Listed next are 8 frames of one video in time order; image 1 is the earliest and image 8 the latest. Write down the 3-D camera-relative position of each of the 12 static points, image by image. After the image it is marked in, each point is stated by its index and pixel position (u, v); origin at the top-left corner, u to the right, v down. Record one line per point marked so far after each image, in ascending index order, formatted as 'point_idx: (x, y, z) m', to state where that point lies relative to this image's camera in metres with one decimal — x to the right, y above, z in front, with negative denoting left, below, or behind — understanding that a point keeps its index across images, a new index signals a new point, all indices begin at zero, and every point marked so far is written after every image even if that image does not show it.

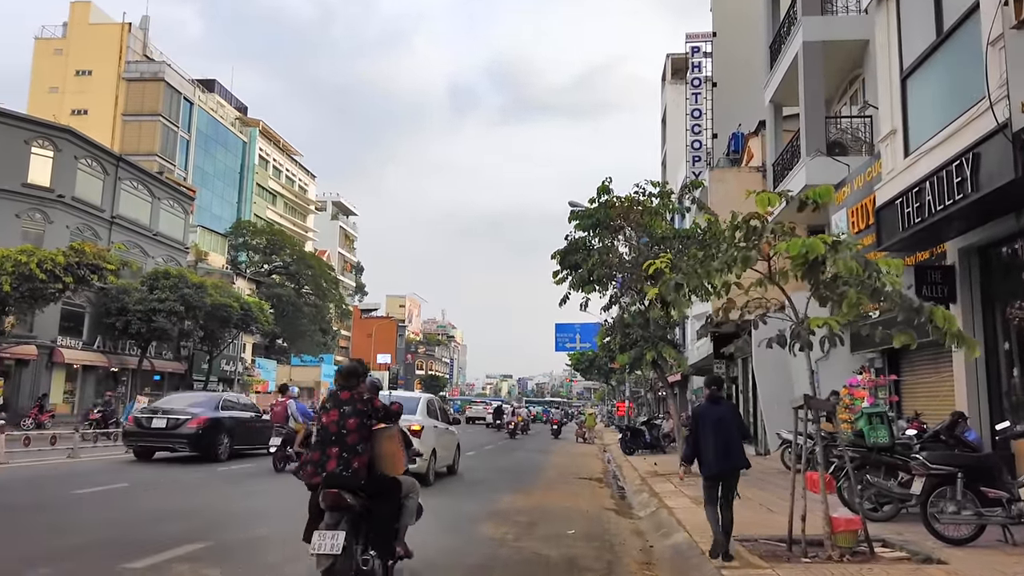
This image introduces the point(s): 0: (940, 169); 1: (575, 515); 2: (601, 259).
0: (+5.0, +1.4, +8.8) m
1: (+0.9, -3.2, +10.7) m
2: (+2.0, +0.6, +16.9) m
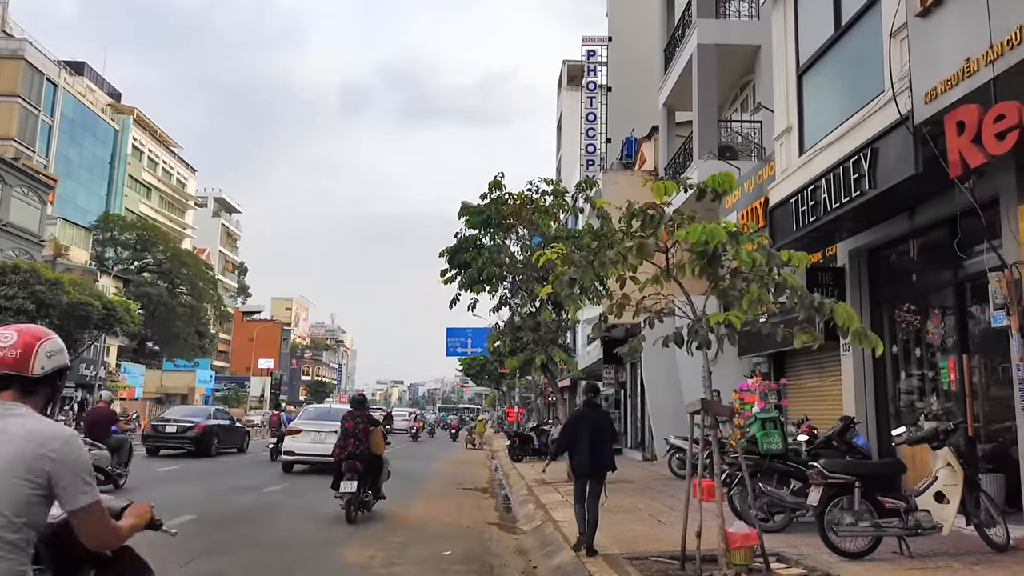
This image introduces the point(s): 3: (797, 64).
0: (+3.6, +1.4, +8.5) m
1: (-0.7, -3.1, +9.7) m
2: (-0.4, +0.6, +16.1) m
3: (+3.9, +3.1, +10.4) m
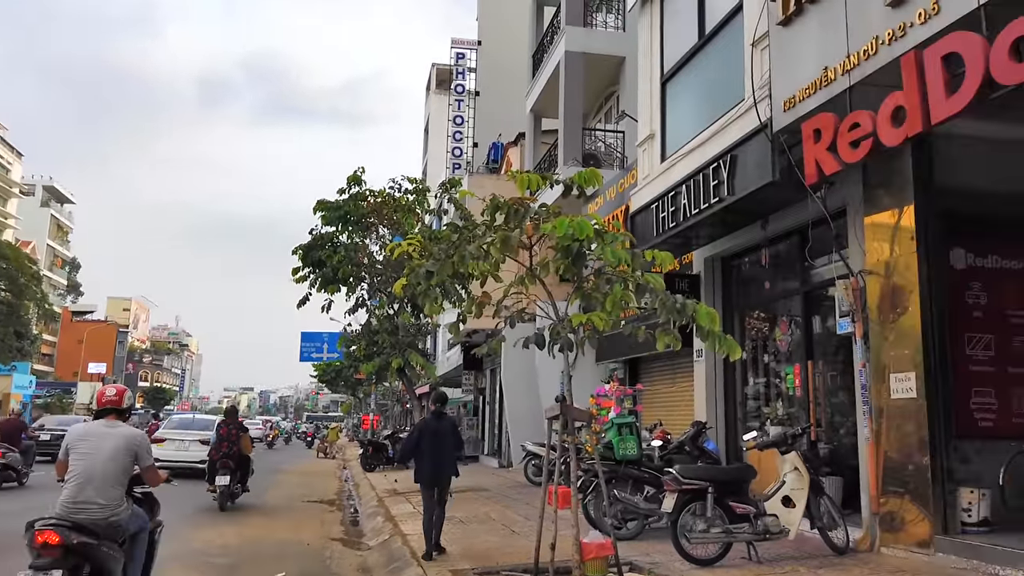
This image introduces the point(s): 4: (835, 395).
0: (+2.1, +1.3, +8.6) m
1: (-2.6, -3.1, +8.9) m
2: (-3.3, +0.6, +15.3) m
3: (+2.0, +3.0, +10.4) m
4: (+3.5, -1.2, +8.2) m
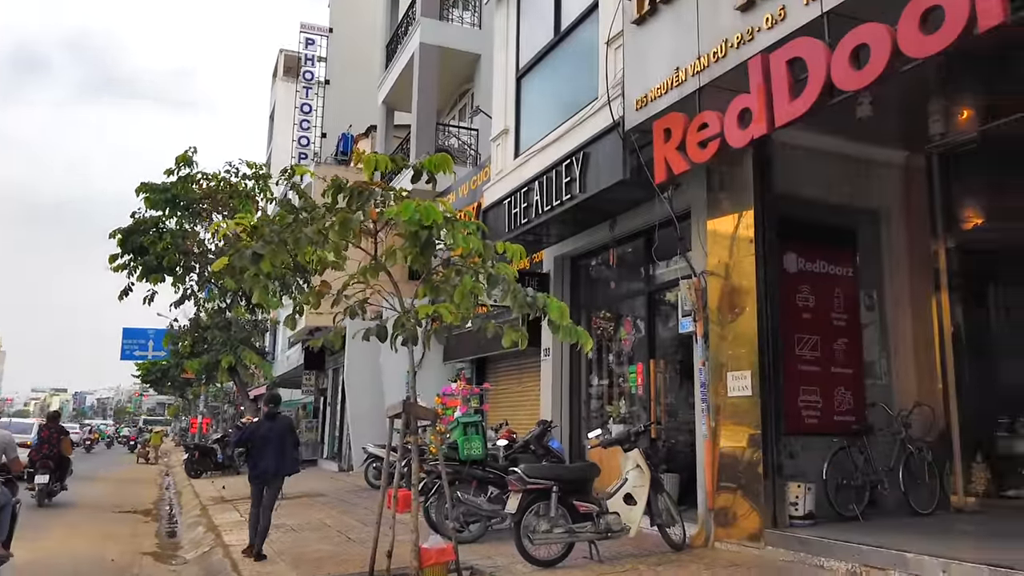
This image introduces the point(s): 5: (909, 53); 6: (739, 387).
0: (+0.4, +1.3, +8.5) m
1: (-4.3, -2.9, +7.9) m
2: (-6.2, +0.8, +14.0) m
3: (0.0, +3.0, +10.3) m
4: (+1.8, -1.2, +8.4) m
5: (+2.4, +1.4, +4.6) m
6: (+2.1, -0.9, +6.9) m
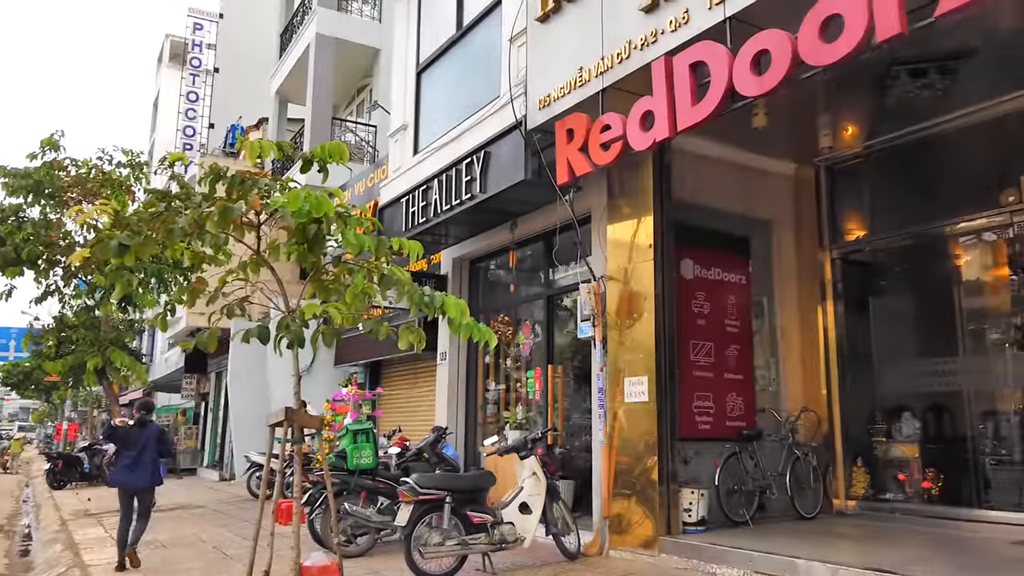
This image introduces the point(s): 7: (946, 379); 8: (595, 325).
0: (-0.7, +1.3, +8.2) m
1: (-5.4, -2.8, +7.0) m
2: (-8.0, +0.9, +12.8) m
3: (-1.3, +3.0, +10.0) m
4: (+0.6, -1.2, +8.3) m
5: (+1.8, +1.4, +4.6) m
6: (+1.1, -0.9, +6.8) m
7: (+4.3, -0.9, +7.5) m
8: (+0.8, -0.4, +7.4) m
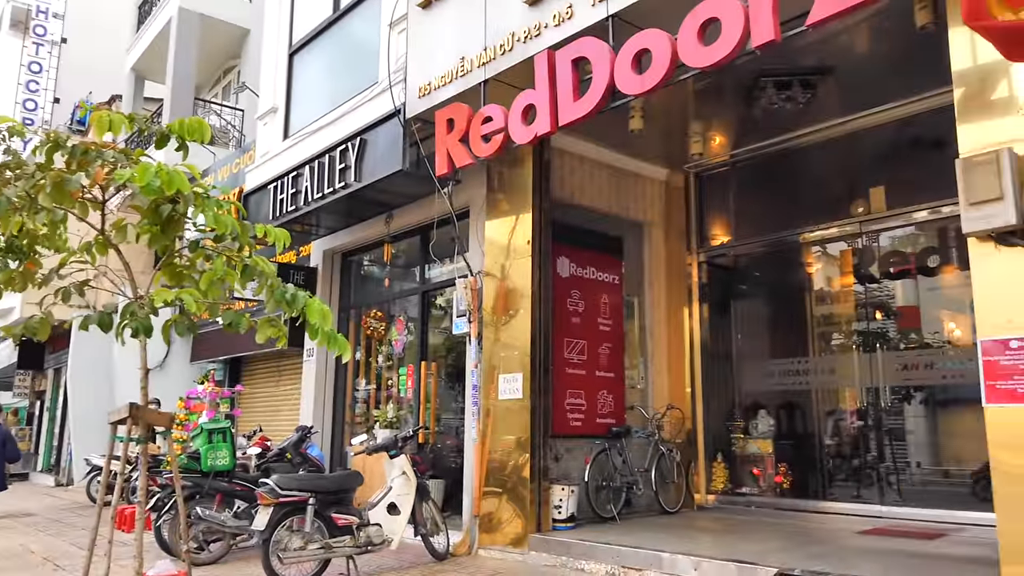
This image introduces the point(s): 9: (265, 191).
0: (-1.9, +1.4, +7.8) m
1: (-6.5, -2.6, +5.8) m
2: (-9.9, +1.2, +11.1) m
3: (-2.8, +3.1, +9.5) m
4: (-0.7, -1.2, +8.1) m
5: (+1.1, +1.4, +4.7) m
6: (0.0, -0.9, +6.8) m
7: (+3.0, -0.9, +7.9) m
8: (-0.4, -0.3, +7.3) m
9: (-2.9, +1.1, +8.9) m
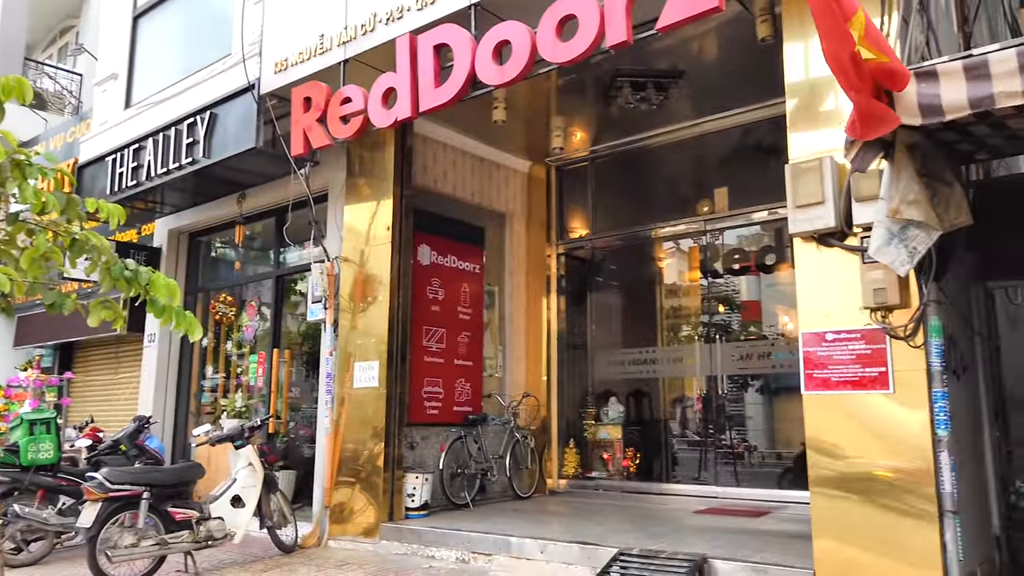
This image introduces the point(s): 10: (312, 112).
0: (-3.3, +1.6, +7.3) m
1: (-7.5, -2.4, +4.6) m
2: (-11.7, +1.6, +9.3) m
3: (-4.4, +3.3, +8.8) m
4: (-2.2, -1.0, +7.9) m
5: (+0.2, +1.5, +4.8) m
6: (-1.3, -0.8, +6.7) m
7: (+1.5, -0.9, +8.3) m
8: (-1.7, -0.2, +7.1) m
9: (-4.4, +1.3, +8.2) m
10: (-1.6, +1.4, +6.1) m
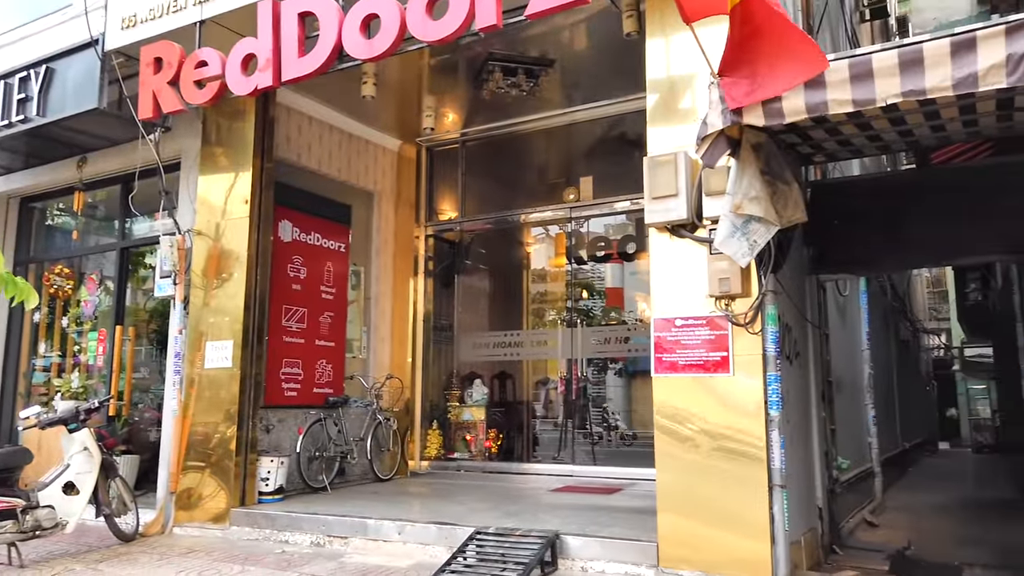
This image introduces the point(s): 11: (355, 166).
0: (-4.5, +1.8, +6.7) m
1: (-8.3, -2.1, +3.4) m
2: (-13.1, +2.1, +7.1) m
3: (-5.7, +3.6, +7.9) m
4: (-3.6, -0.7, +7.4) m
5: (-0.6, +1.6, +4.8) m
6: (-2.5, -0.6, +6.4) m
7: (0.0, -0.7, +8.5) m
8: (-3.0, 0.0, +6.7) m
9: (-5.7, +1.7, +7.3) m
10: (-2.6, +1.6, +5.7) m
11: (-1.7, +1.3, +8.2) m
